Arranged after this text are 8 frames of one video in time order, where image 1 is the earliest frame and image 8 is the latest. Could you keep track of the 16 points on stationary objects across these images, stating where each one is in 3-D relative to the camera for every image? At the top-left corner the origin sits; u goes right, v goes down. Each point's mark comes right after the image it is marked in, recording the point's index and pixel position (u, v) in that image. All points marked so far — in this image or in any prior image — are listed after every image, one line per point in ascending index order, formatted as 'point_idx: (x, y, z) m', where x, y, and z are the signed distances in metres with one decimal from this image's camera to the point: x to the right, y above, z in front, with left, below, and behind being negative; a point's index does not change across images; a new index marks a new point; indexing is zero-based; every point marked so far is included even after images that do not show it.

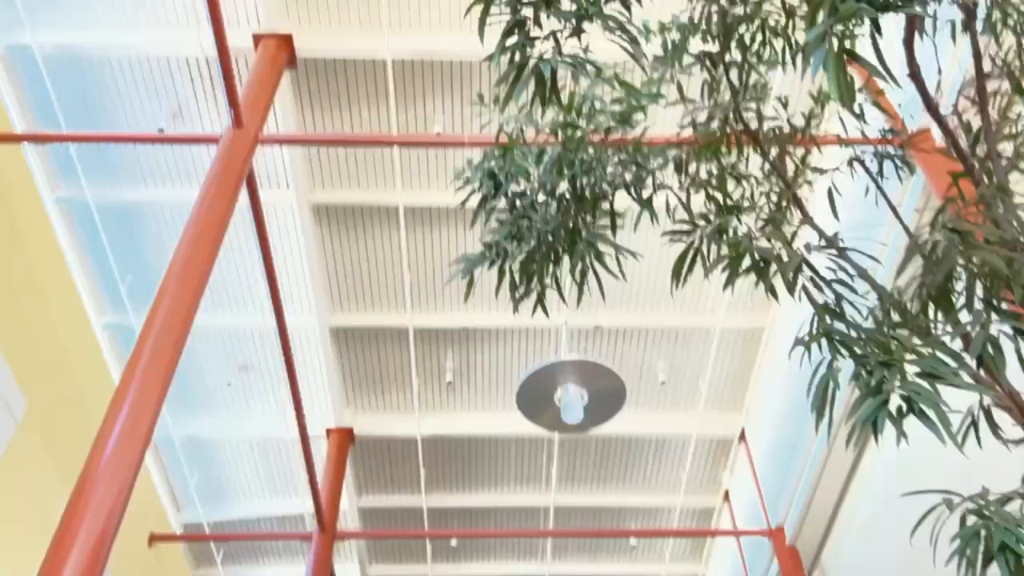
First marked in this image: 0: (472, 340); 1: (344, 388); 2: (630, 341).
0: (-0.4, -0.7, +10.0) m
1: (-2.1, -1.2, +10.4) m
2: (+1.4, -0.6, +10.0) m
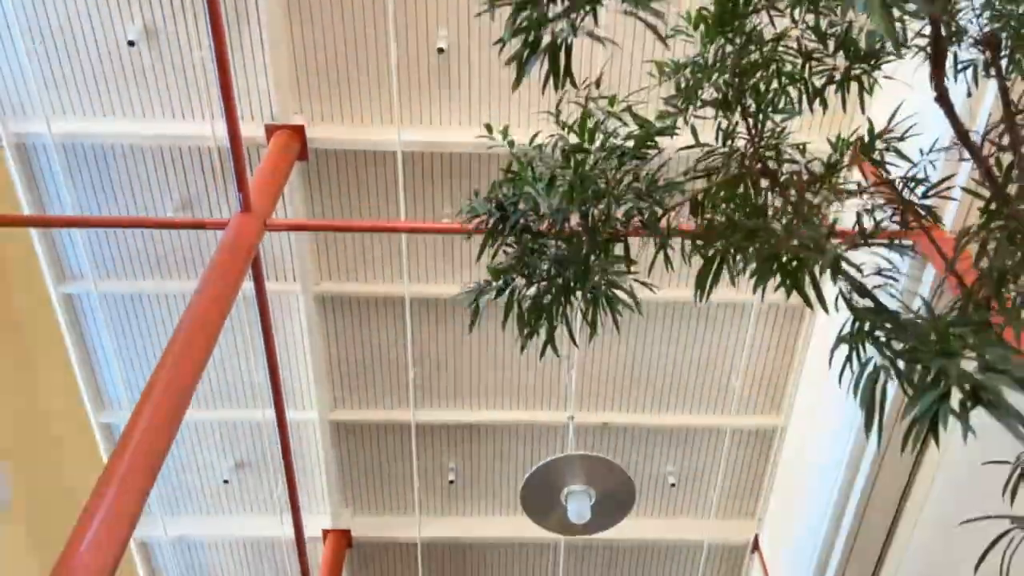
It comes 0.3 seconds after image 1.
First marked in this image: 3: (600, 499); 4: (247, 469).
0: (-0.4, -1.8, +9.7) m
1: (-2.0, -2.4, +10.0) m
2: (+1.5, -1.8, +9.8) m
3: (+0.8, -1.8, +7.4) m
4: (-3.1, -2.1, +9.8) m
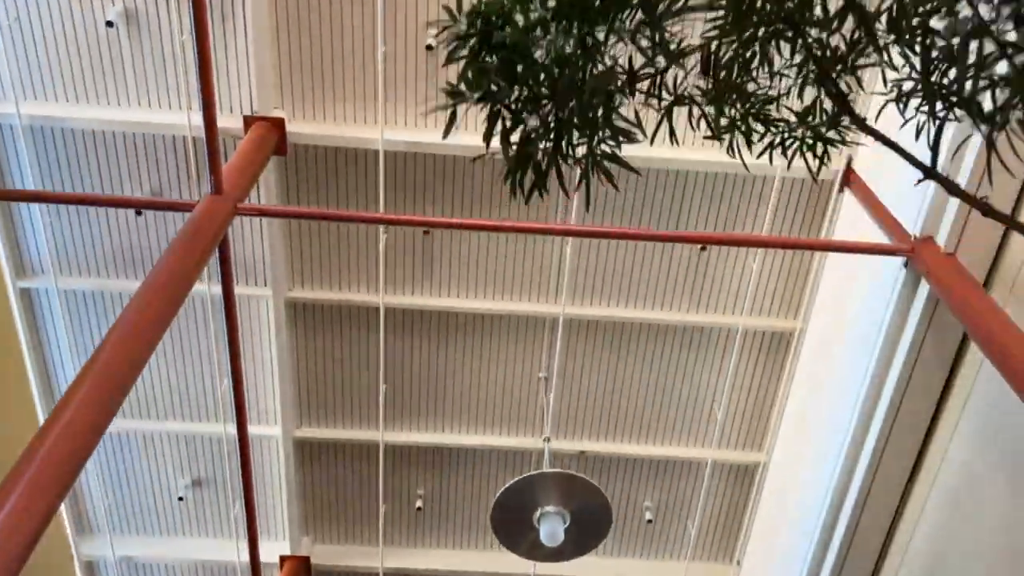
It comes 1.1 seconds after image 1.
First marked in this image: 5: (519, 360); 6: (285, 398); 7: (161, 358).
0: (-0.7, -2.0, +9.3) m
1: (-2.3, -2.5, +9.6) m
2: (+1.2, -2.0, +9.4) m
3: (+0.5, -1.9, +7.0) m
4: (-3.4, -2.2, +9.3) m
5: (+0.1, -0.7, +8.6) m
6: (-2.3, -1.1, +8.5) m
7: (-3.5, -0.7, +8.5) m
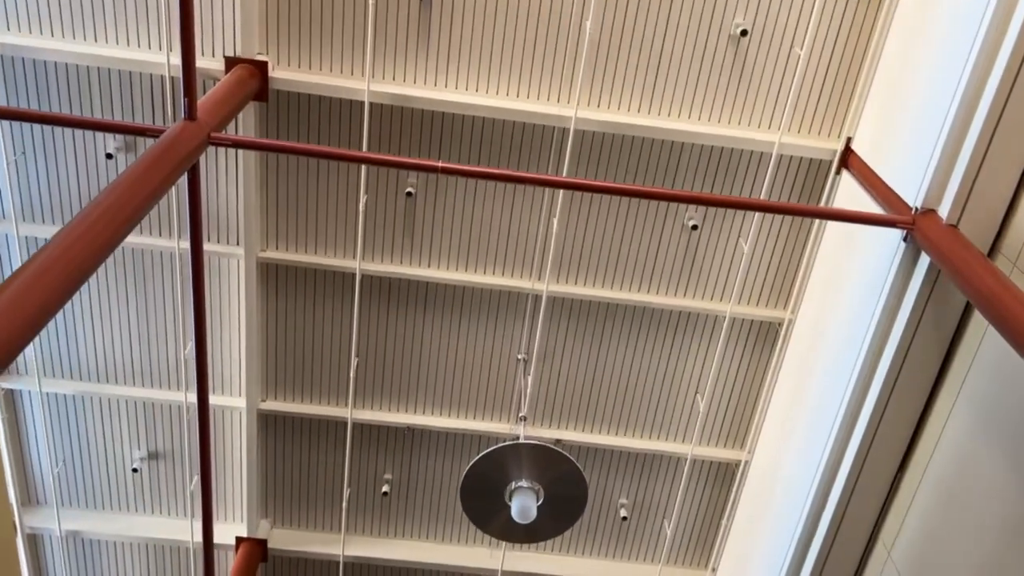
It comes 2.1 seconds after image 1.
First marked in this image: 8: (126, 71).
0: (-1.0, -1.7, +8.9) m
1: (-2.7, -2.2, +9.1) m
2: (+0.9, -1.9, +9.0) m
3: (+0.3, -1.6, +6.6) m
4: (-3.7, -1.8, +8.9) m
5: (-0.1, -0.5, +8.3) m
6: (-2.5, -0.8, +8.1) m
7: (-3.7, -0.3, +8.1) m
8: (-3.1, +1.7, +6.9) m
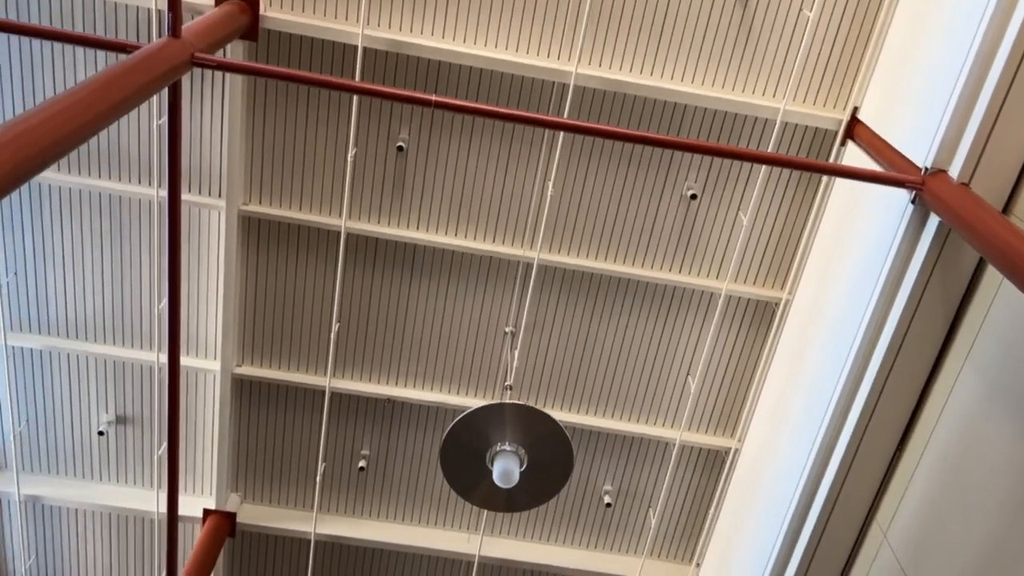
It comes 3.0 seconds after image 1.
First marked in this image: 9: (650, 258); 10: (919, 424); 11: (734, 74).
0: (-1.1, -1.4, +8.6) m
1: (-2.9, -1.8, +8.8) m
2: (+0.7, -1.6, +8.7) m
3: (+0.2, -1.3, +6.3) m
4: (-3.9, -1.4, +8.5) m
5: (-0.3, -0.2, +8.0) m
6: (-2.6, -0.4, +7.8) m
7: (-3.8, +0.2, +7.8) m
8: (-3.1, +2.2, +6.6) m
9: (+1.3, +0.3, +7.7) m
10: (+2.9, -1.0, +6.1) m
11: (+1.8, +1.7, +7.0) m
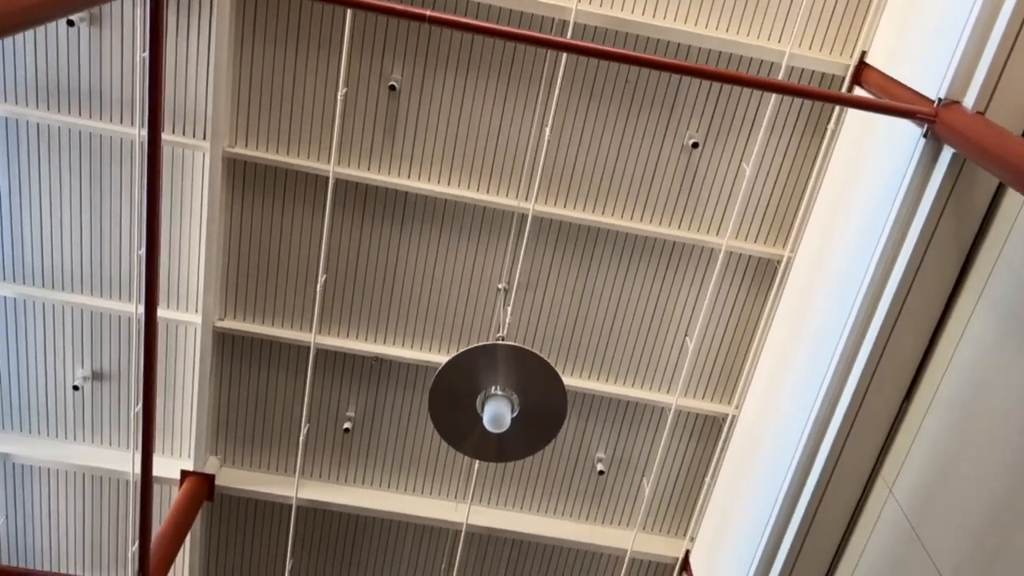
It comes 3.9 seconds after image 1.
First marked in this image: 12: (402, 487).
0: (-1.2, -0.9, +8.3) m
1: (-2.9, -1.3, +8.4) m
2: (+0.6, -1.2, +8.5) m
3: (+0.1, -0.9, +6.1) m
4: (-3.9, -0.9, +8.2) m
5: (-0.3, +0.2, +7.8) m
6: (-2.7, +0.1, +7.5) m
7: (-3.8, +0.7, +7.5) m
8: (-3.1, +2.7, +6.4) m
9: (+1.2, +0.7, +7.5) m
10: (+2.8, -0.6, +5.8) m
11: (+1.8, +2.1, +6.8) m
12: (-1.1, -2.1, +8.8) m
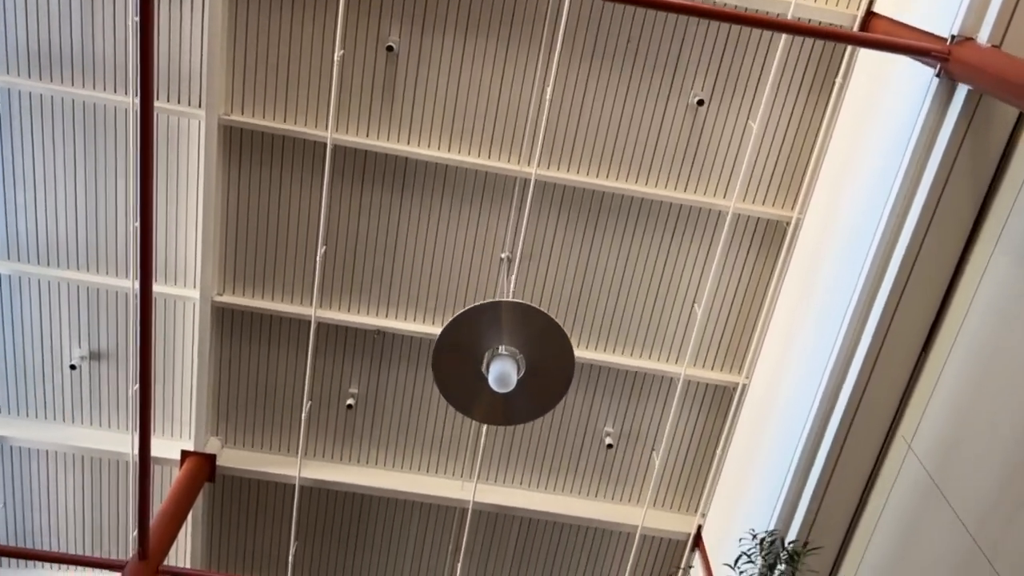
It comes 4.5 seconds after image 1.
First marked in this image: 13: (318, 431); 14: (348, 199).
0: (-1.2, -0.7, +8.2) m
1: (-2.9, -1.1, +8.3) m
2: (+0.6, -0.9, +8.3) m
3: (+0.1, -0.6, +5.9) m
4: (-3.9, -0.7, +8.0) m
5: (-0.3, +0.5, +7.6) m
6: (-2.6, +0.3, +7.4) m
7: (-3.8, +0.9, +7.3) m
8: (-3.1, +2.9, +6.2) m
9: (+1.2, +1.0, +7.3) m
10: (+2.9, -0.2, +5.7) m
11: (+1.8, +2.5, +6.6) m
12: (-1.1, -1.8, +8.7) m
13: (-1.9, -1.4, +8.5) m
14: (-1.4, +0.8, +7.5) m
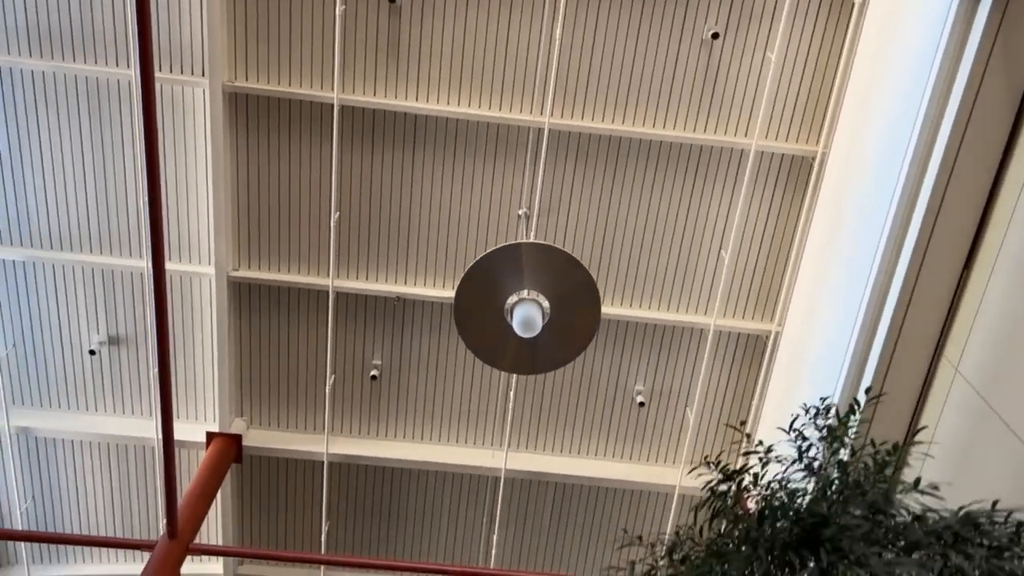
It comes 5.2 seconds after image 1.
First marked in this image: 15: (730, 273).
0: (-0.9, -0.4, +8.0) m
1: (-2.6, -0.9, +8.1) m
2: (+0.9, -0.5, +8.1) m
3: (+0.3, -0.2, +5.7) m
4: (-3.7, -0.5, +7.9) m
5: (-0.1, +0.9, +7.4) m
6: (-2.5, +0.6, +7.2) m
7: (-3.7, +1.0, +7.2) m
8: (-3.2, +3.1, +6.1) m
9: (+1.3, +1.4, +7.1) m
10: (+3.0, +0.3, +5.4) m
11: (+1.8, +3.0, +6.4) m
12: (-0.8, -1.5, +8.5) m
13: (-1.6, -1.1, +8.3) m
14: (-1.3, +1.1, +7.3) m
15: (+2.0, +0.1, +7.7) m
